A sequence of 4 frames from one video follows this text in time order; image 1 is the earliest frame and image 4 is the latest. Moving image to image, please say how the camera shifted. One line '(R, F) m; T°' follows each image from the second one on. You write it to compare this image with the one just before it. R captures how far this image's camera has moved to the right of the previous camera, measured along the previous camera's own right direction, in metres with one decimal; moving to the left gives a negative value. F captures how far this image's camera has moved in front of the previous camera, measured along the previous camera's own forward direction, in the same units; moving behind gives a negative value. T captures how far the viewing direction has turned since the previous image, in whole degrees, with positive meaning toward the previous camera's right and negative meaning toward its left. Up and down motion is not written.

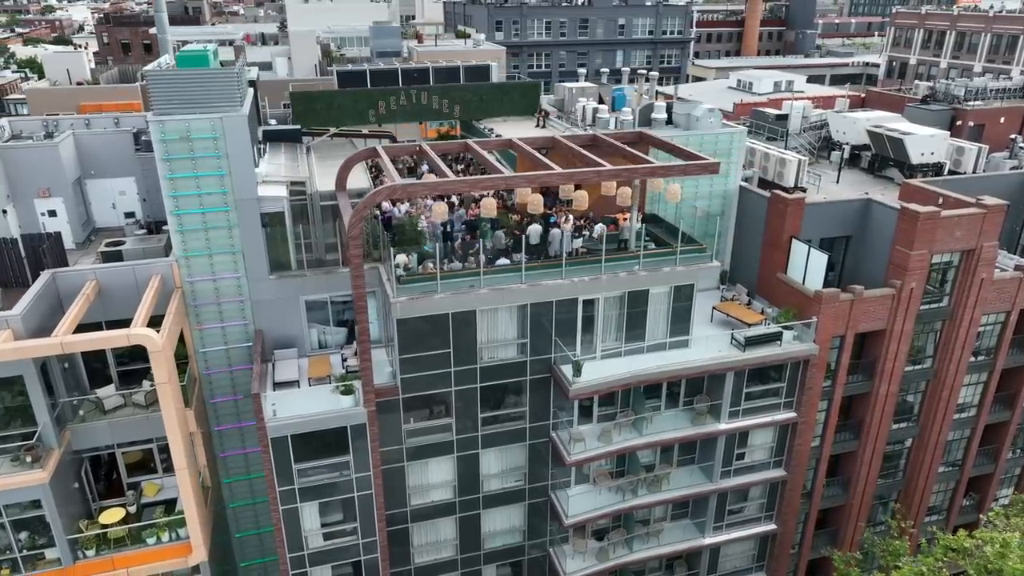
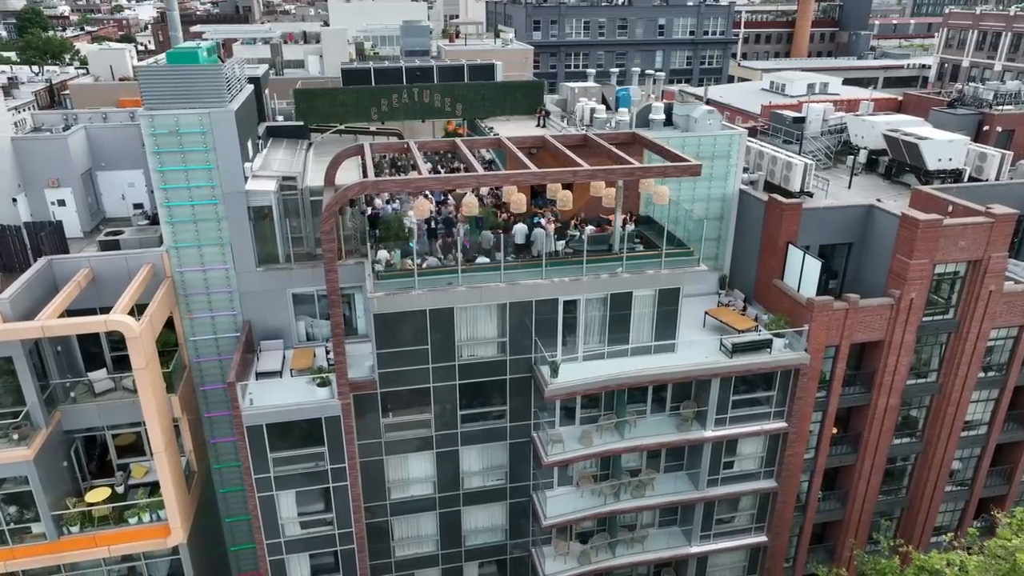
(+2.2, +0.1) m; -4°
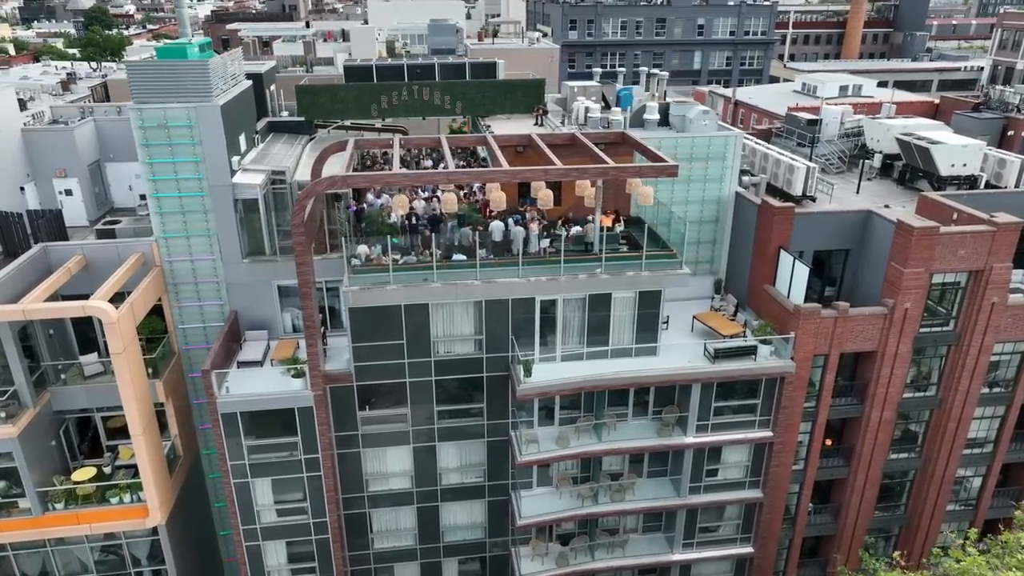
(+2.3, +0.1) m; -3°
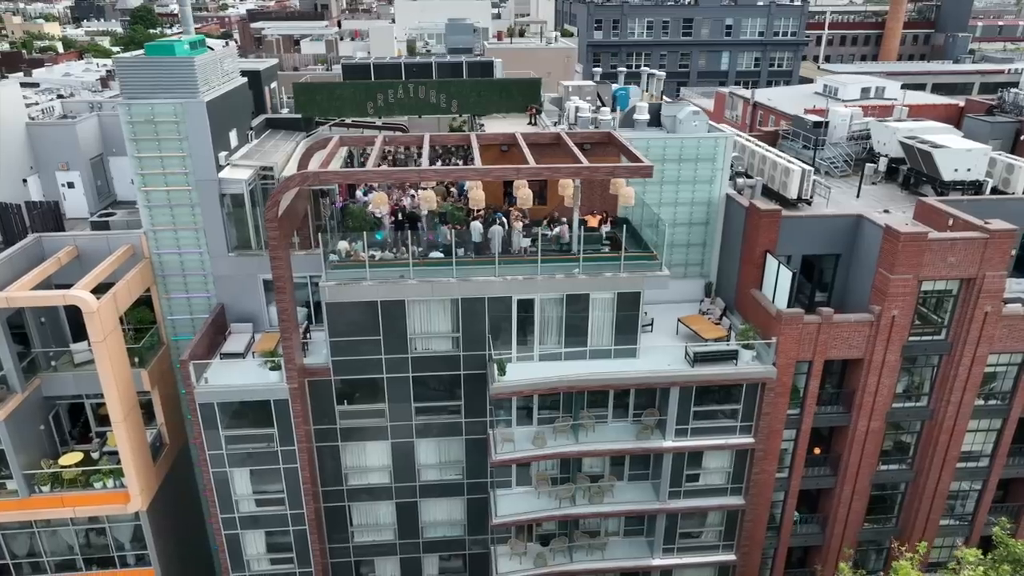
(+1.9, 0.0) m; -3°
